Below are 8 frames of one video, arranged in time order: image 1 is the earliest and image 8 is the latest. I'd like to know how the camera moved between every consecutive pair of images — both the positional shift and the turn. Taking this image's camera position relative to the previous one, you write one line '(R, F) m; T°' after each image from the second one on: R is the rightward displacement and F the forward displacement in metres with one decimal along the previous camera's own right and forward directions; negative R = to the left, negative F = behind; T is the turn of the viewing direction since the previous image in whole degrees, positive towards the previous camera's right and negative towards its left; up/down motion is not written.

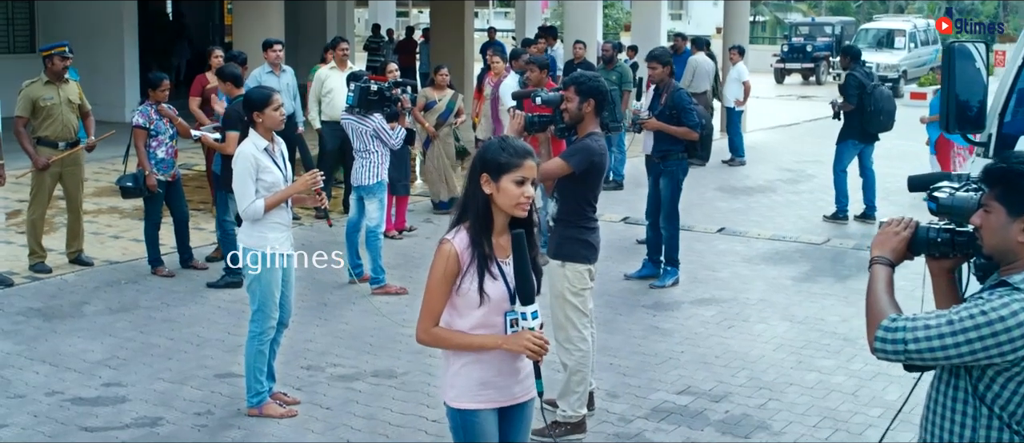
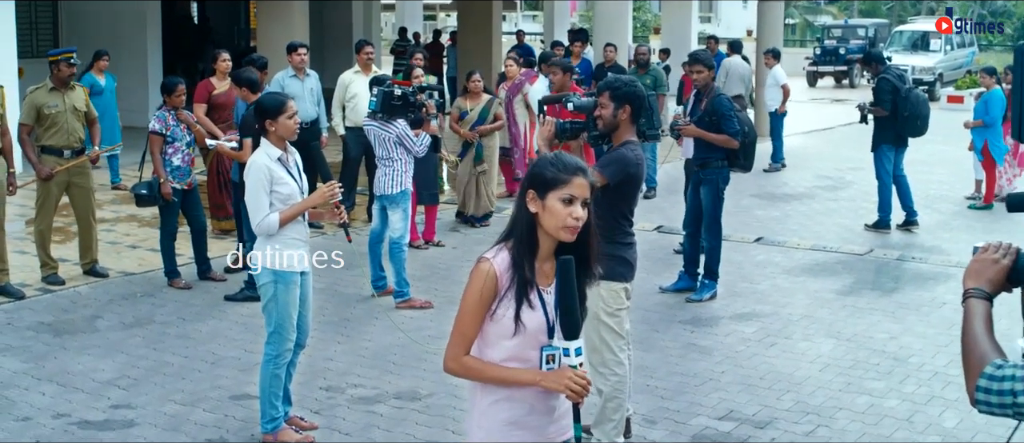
(0.0, +0.4) m; -1°
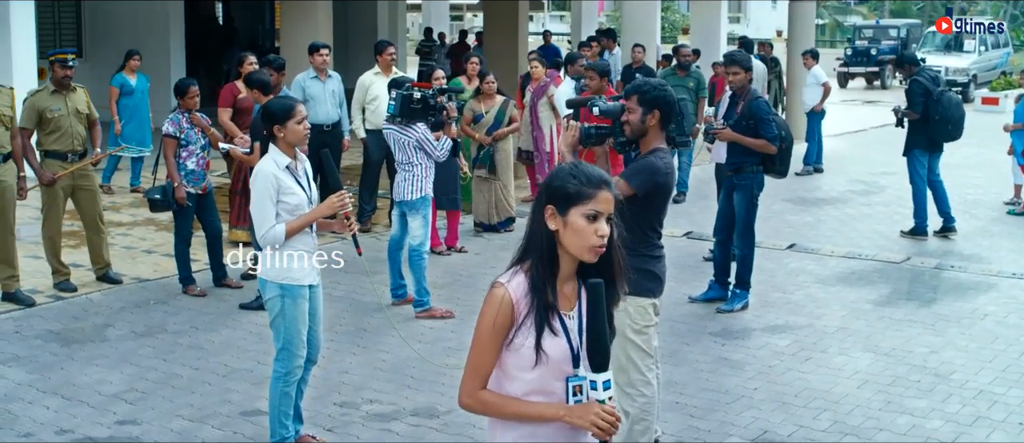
(0.0, +0.3) m; -1°
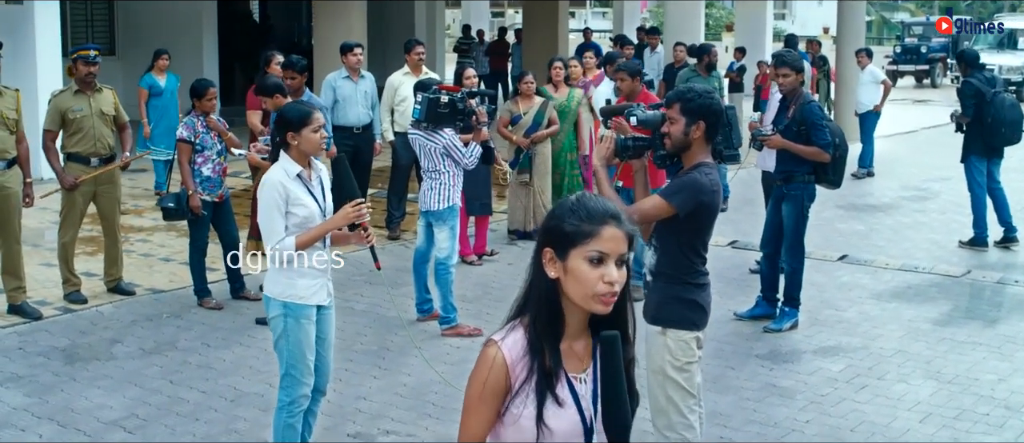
(+0.1, +0.5) m; -2°
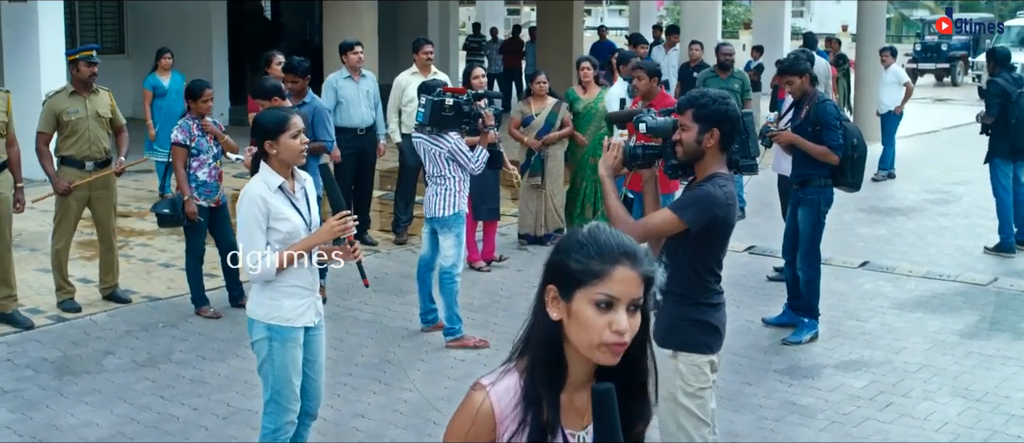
(+0.1, +0.3) m; -1°
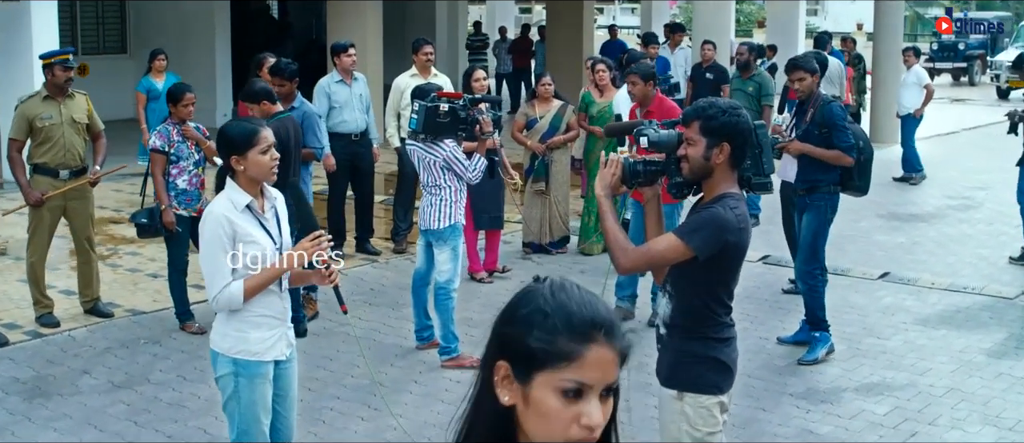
(+0.1, +0.4) m; -1°
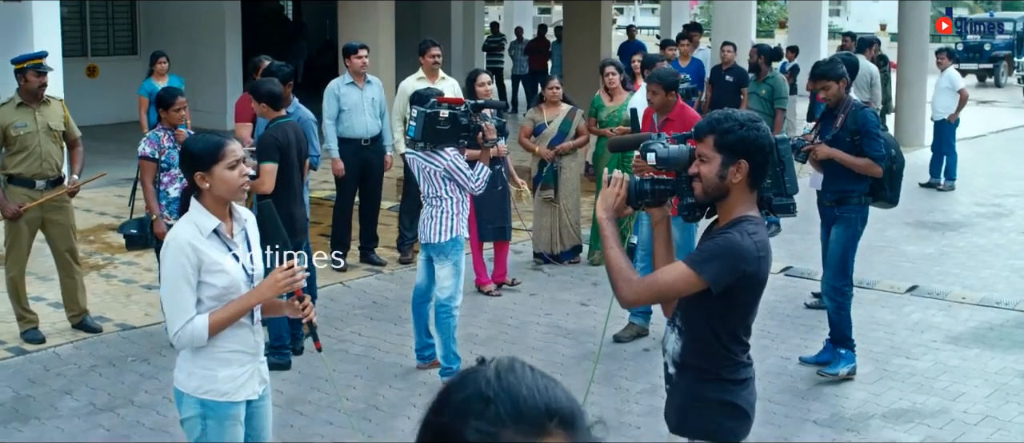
(+0.1, +0.4) m; -1°
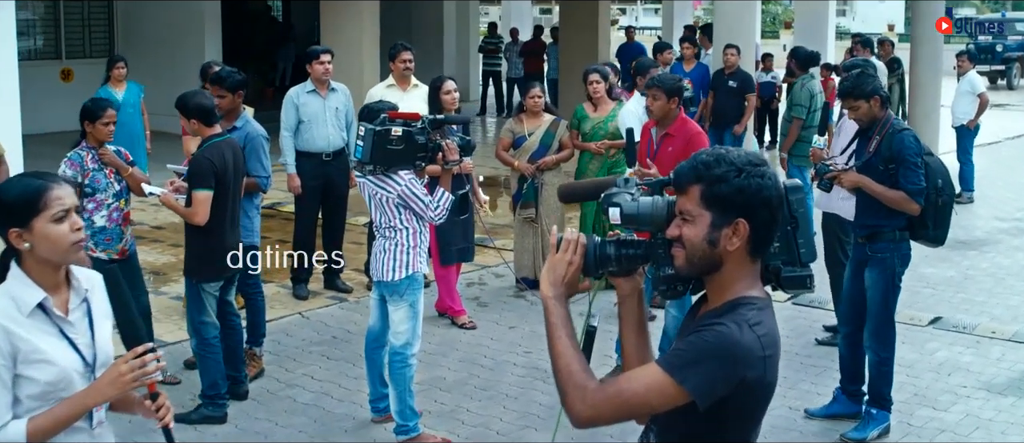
(+0.2, +0.9) m; 0°
